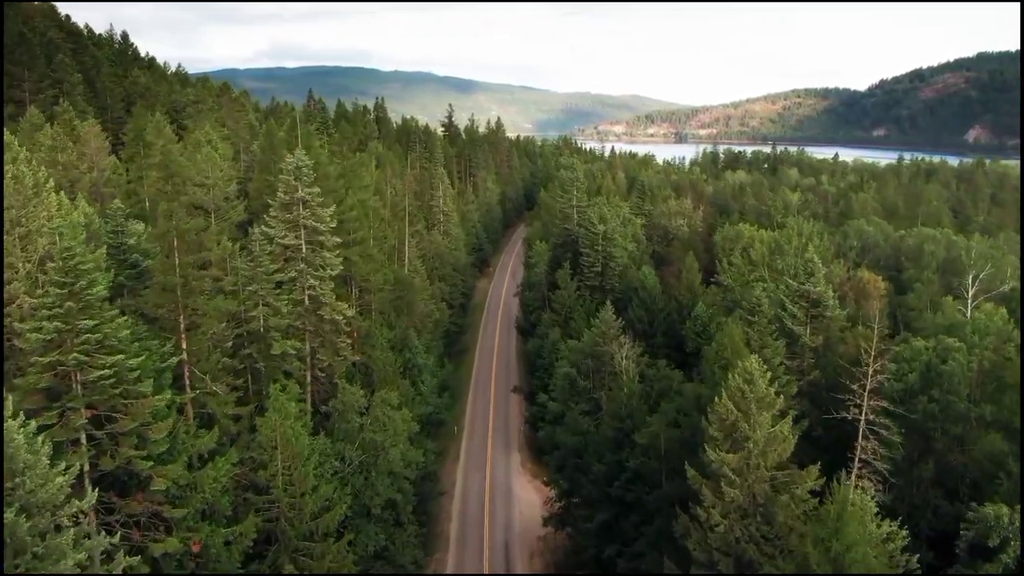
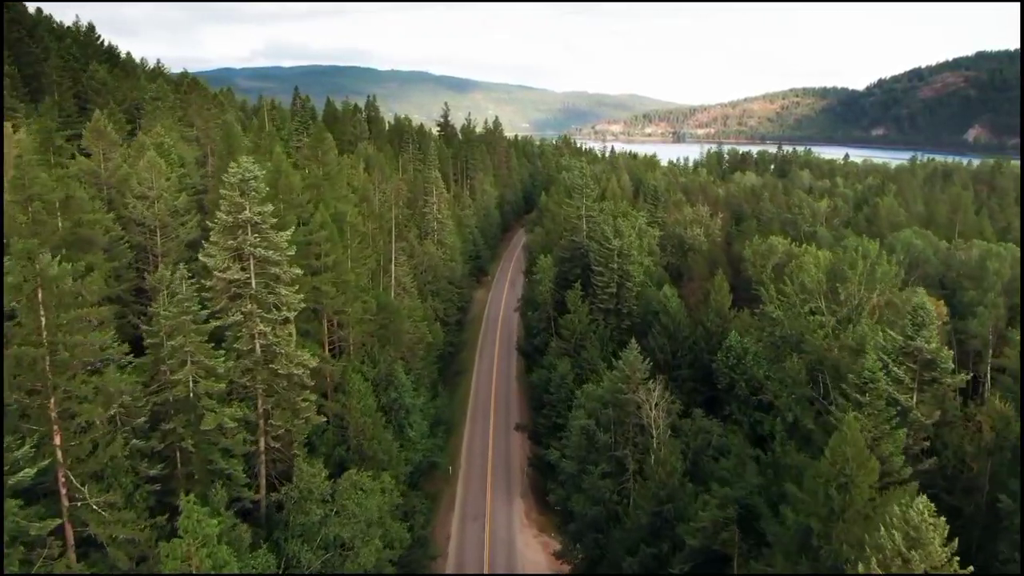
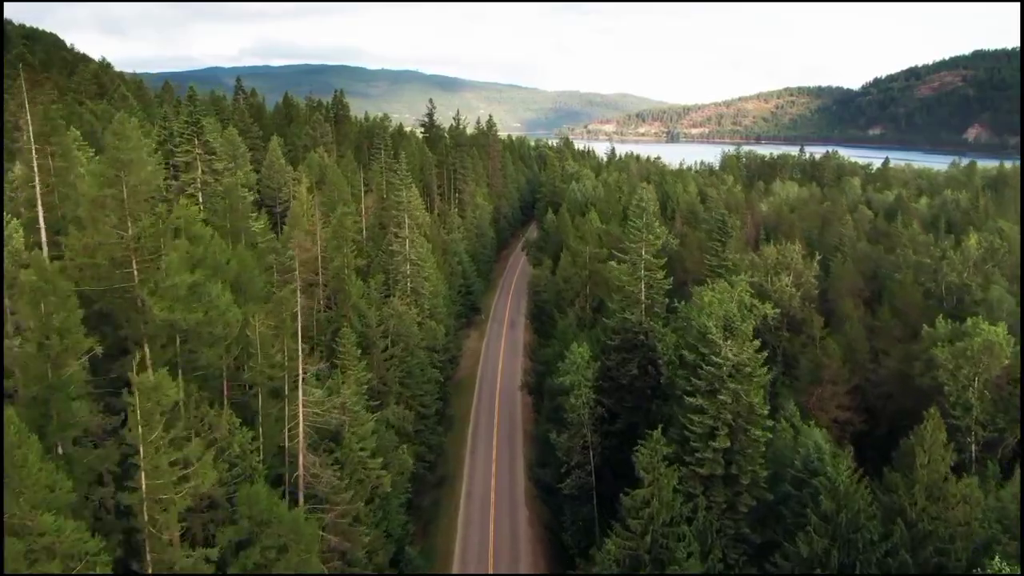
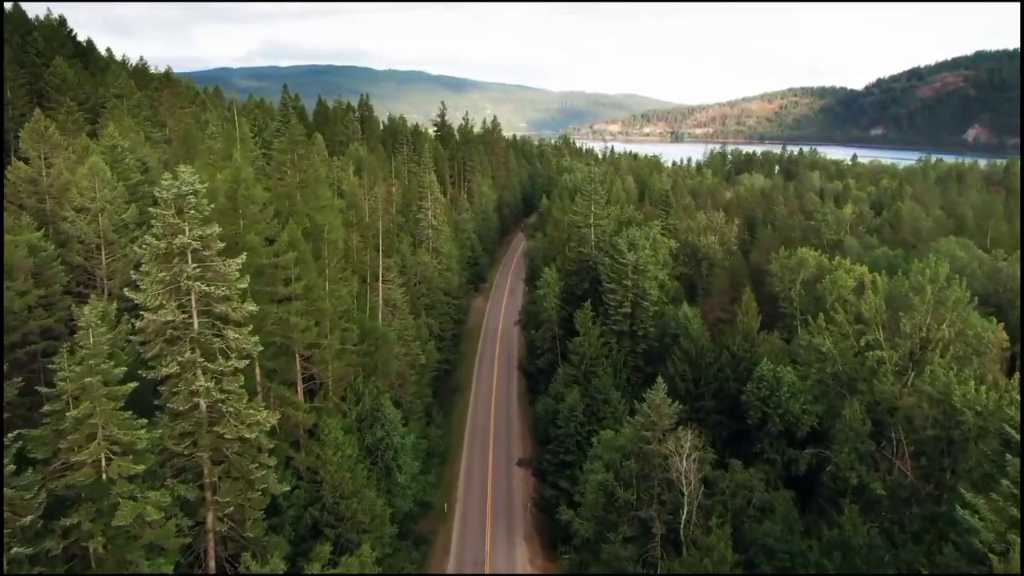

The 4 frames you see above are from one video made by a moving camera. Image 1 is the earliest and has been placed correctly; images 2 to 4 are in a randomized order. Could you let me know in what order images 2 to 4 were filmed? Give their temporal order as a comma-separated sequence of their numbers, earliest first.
2, 4, 3
